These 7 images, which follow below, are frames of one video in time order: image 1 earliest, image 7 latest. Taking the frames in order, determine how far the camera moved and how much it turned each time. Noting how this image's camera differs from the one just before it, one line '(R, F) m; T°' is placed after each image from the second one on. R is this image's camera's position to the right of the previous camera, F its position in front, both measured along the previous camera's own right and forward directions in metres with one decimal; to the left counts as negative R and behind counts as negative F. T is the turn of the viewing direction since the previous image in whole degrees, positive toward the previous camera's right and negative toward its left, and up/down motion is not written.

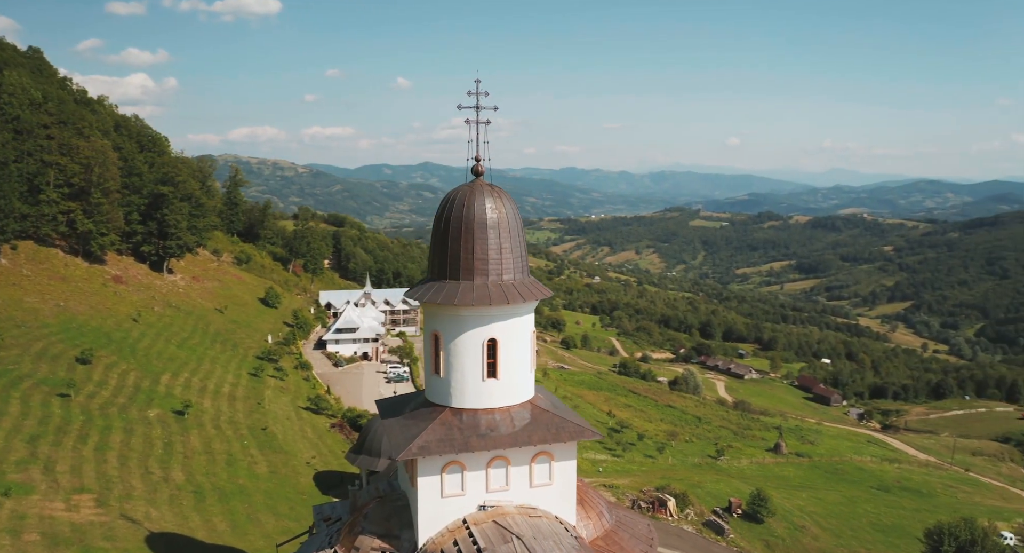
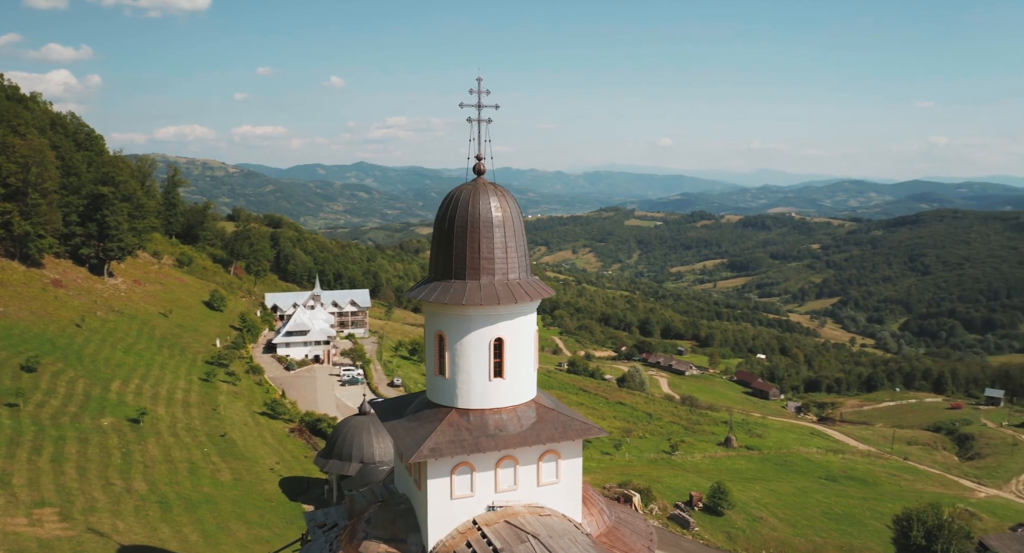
(-1.1, +0.1) m; +4°
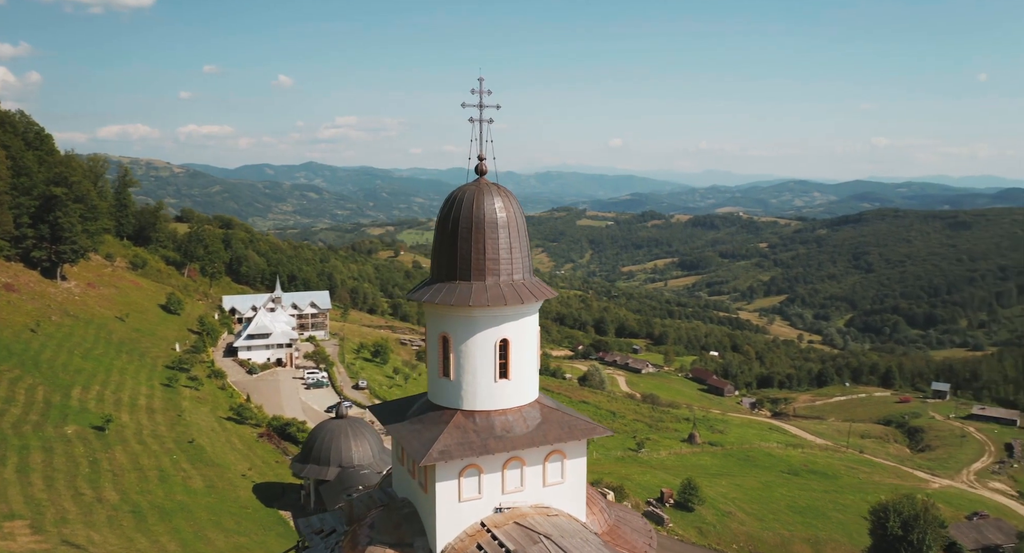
(-0.8, +0.1) m; +3°
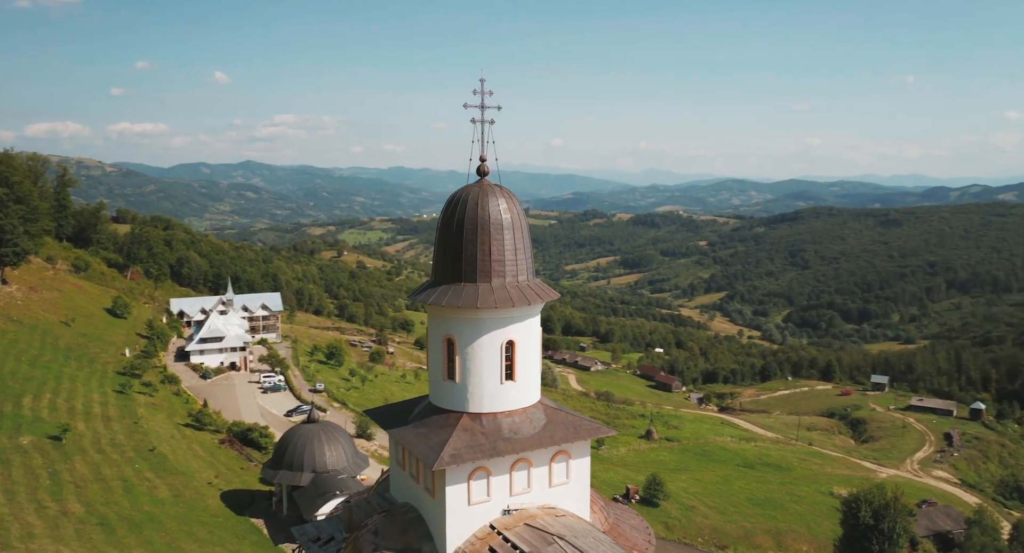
(-1.0, +0.1) m; +4°
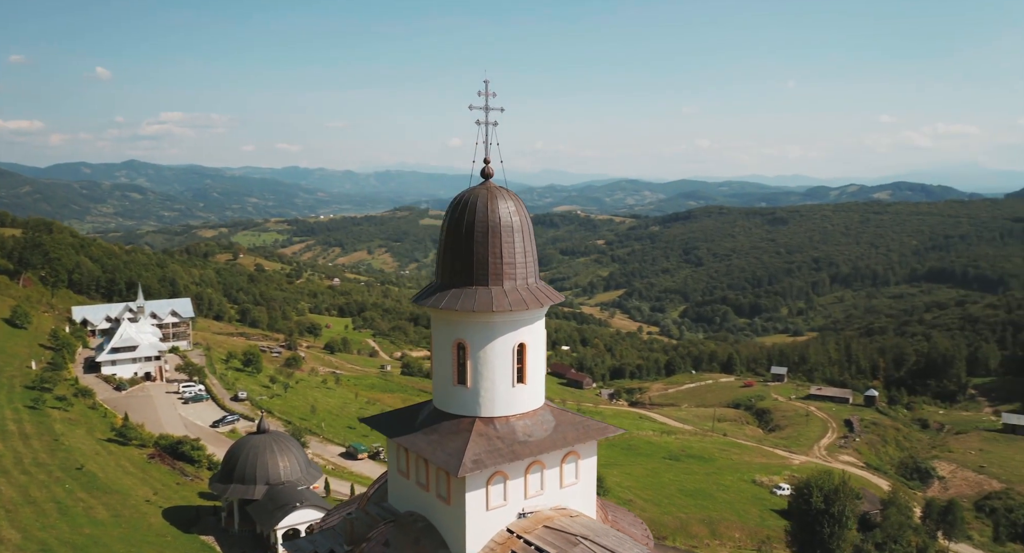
(-1.7, +0.1) m; +7°
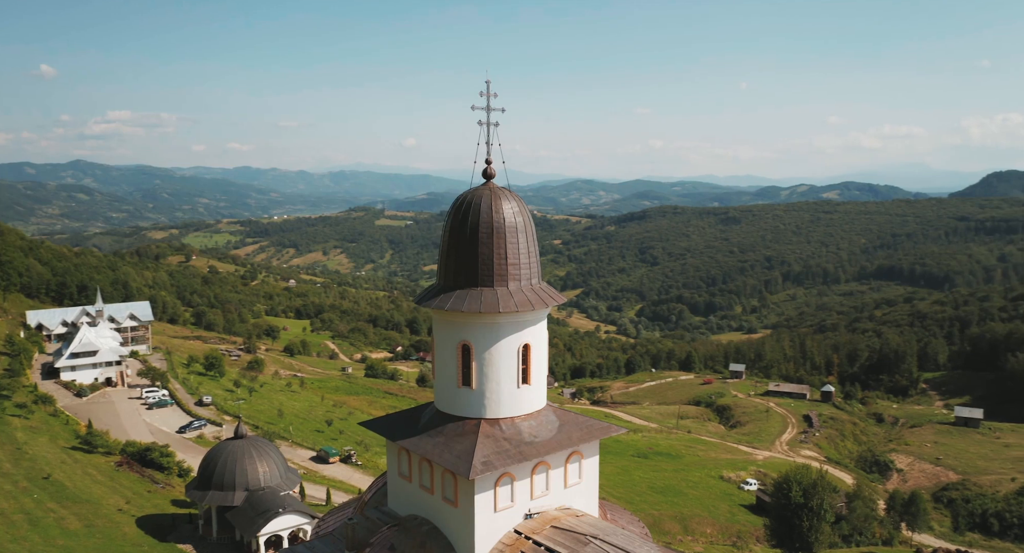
(-0.7, 0.0) m; +3°
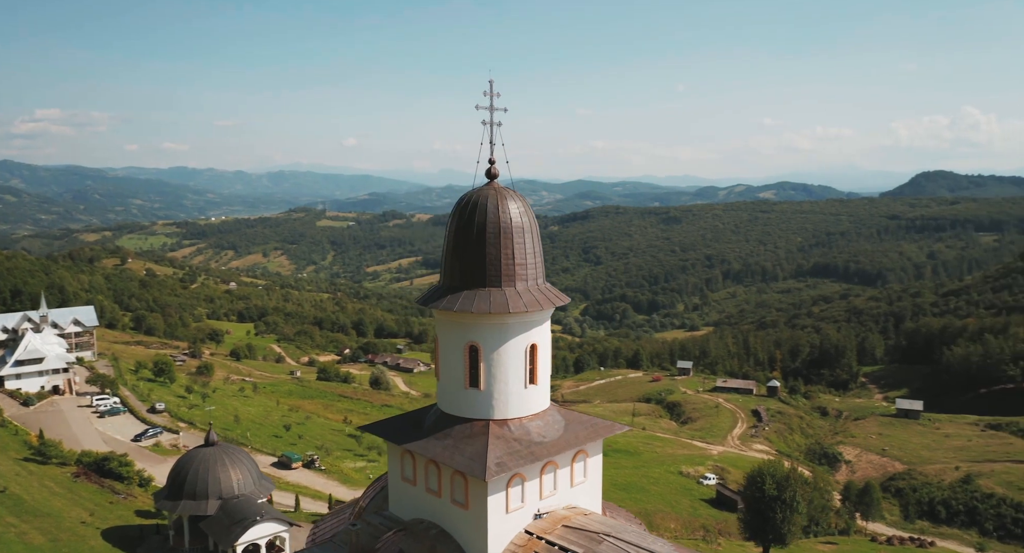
(-1.0, 0.0) m; +4°
